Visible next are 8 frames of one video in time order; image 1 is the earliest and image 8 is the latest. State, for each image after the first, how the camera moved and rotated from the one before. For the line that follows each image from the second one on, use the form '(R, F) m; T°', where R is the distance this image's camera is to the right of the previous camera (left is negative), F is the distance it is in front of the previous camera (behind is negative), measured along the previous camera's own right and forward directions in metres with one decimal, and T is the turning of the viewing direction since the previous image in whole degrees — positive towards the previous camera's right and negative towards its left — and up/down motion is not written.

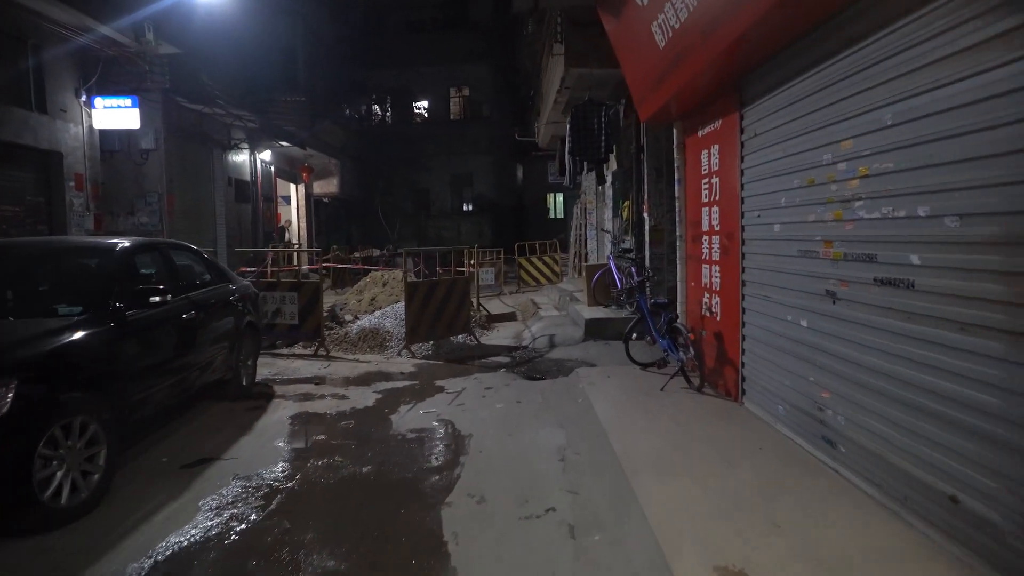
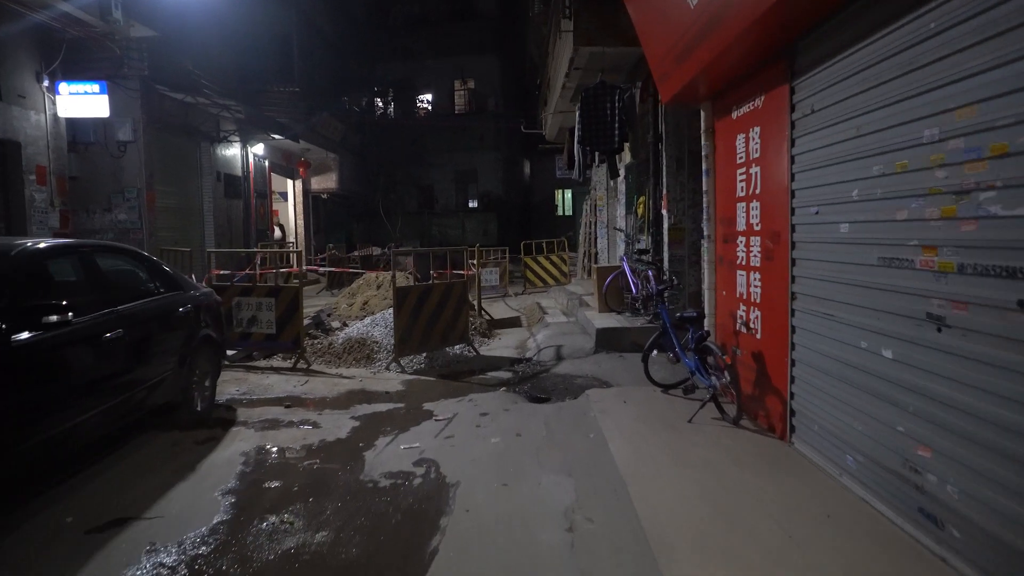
(+0.1, +1.0) m; -1°
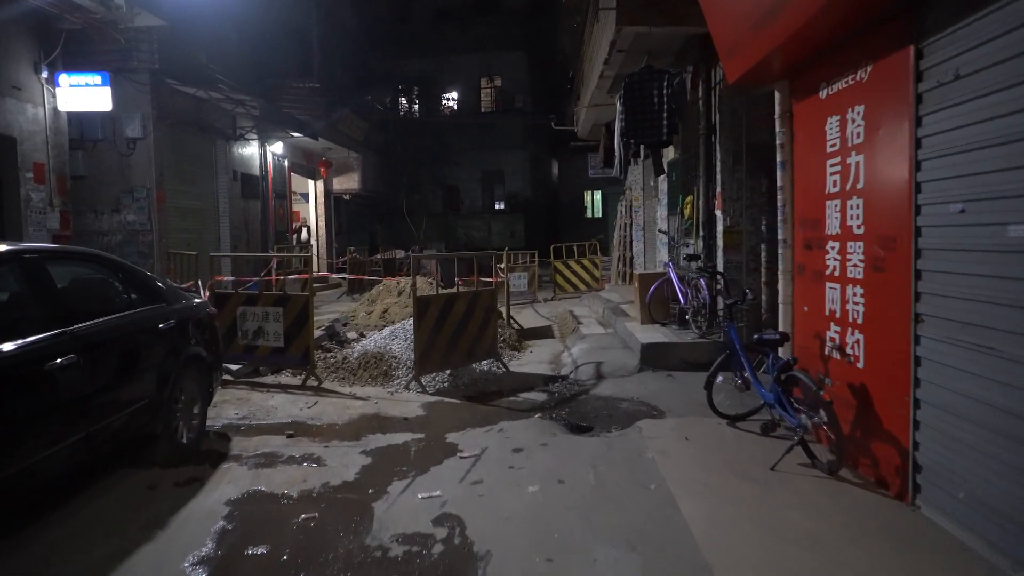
(-0.1, +0.9) m; -2°
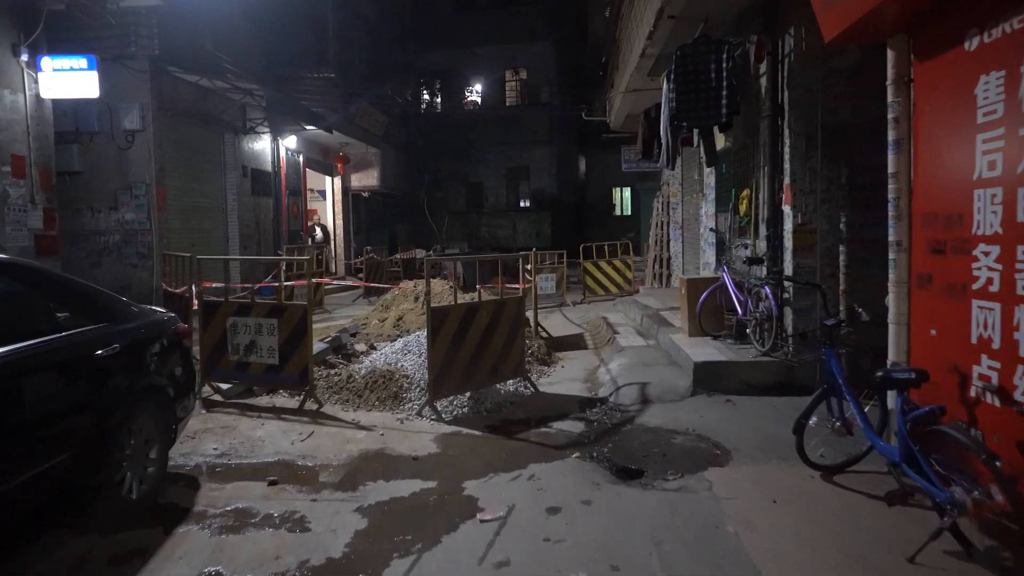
(-0.1, +1.1) m; -2°
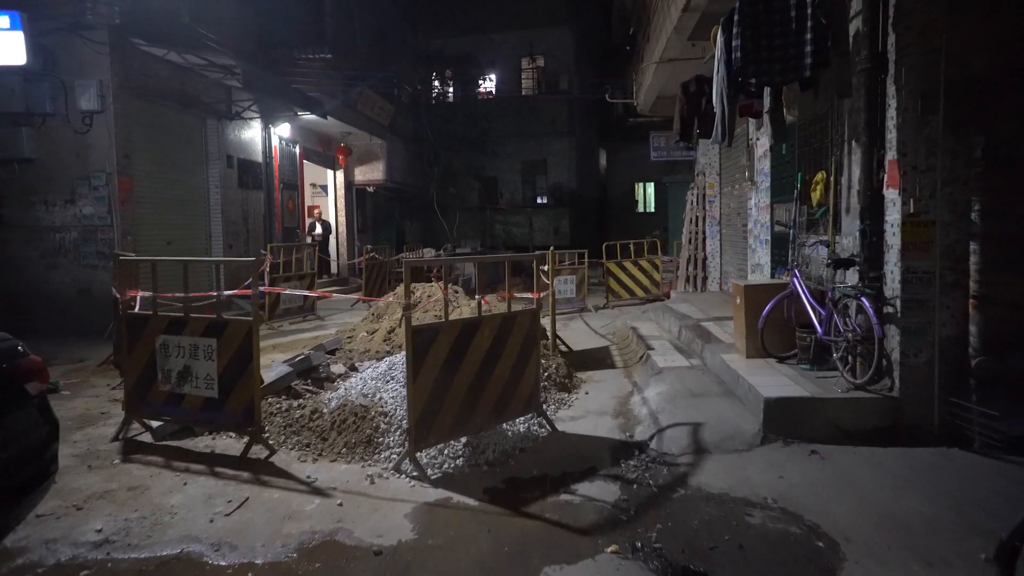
(+0.1, +1.6) m; -1°
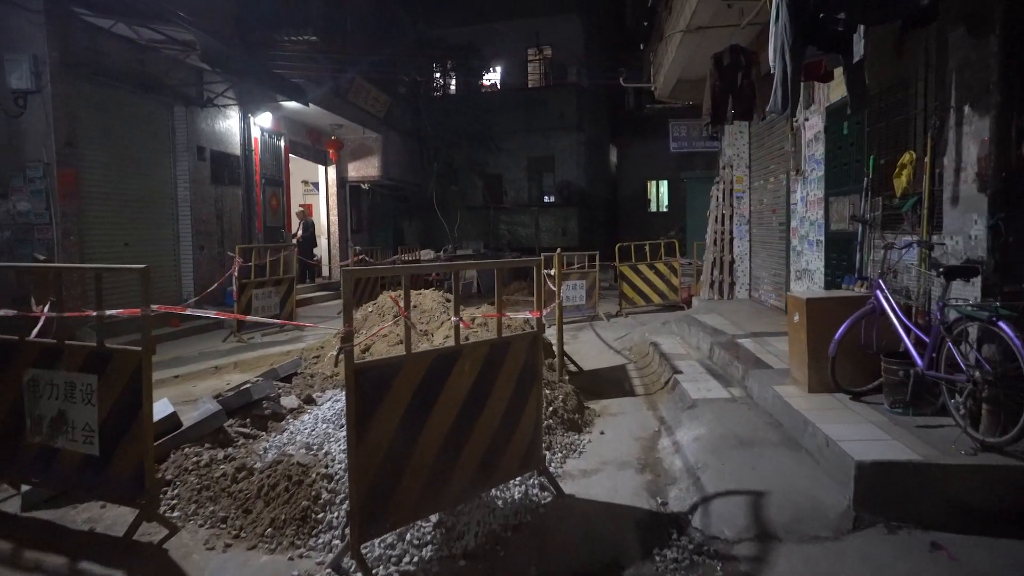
(+0.1, +1.4) m; -1°
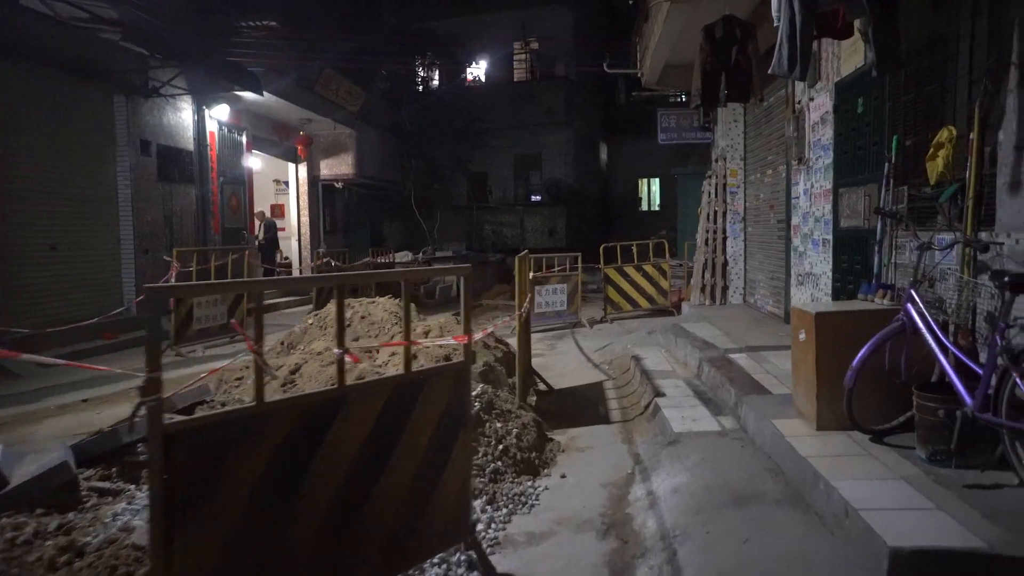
(+0.4, +1.0) m; 0°
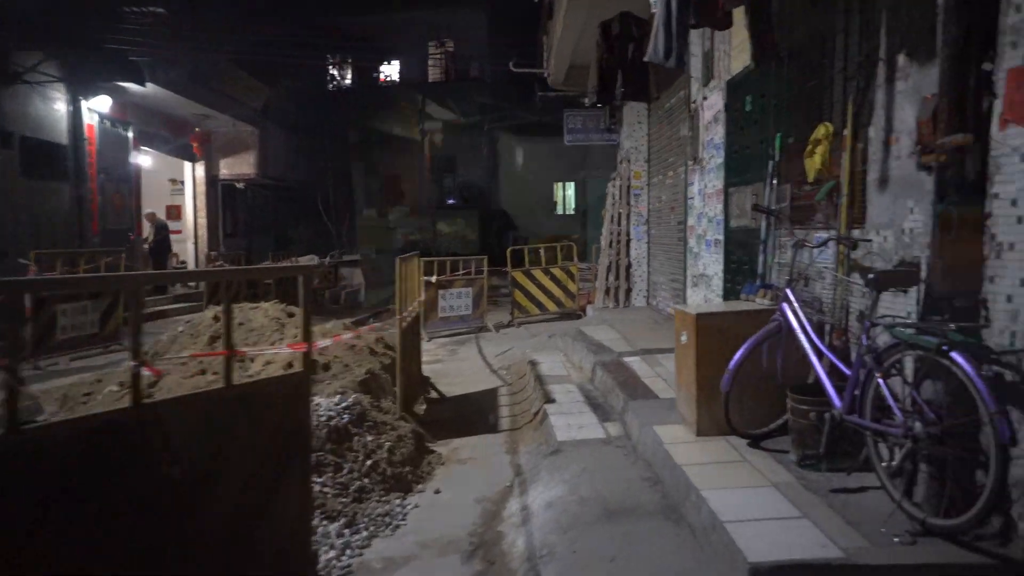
(+0.3, +0.3) m; +6°
